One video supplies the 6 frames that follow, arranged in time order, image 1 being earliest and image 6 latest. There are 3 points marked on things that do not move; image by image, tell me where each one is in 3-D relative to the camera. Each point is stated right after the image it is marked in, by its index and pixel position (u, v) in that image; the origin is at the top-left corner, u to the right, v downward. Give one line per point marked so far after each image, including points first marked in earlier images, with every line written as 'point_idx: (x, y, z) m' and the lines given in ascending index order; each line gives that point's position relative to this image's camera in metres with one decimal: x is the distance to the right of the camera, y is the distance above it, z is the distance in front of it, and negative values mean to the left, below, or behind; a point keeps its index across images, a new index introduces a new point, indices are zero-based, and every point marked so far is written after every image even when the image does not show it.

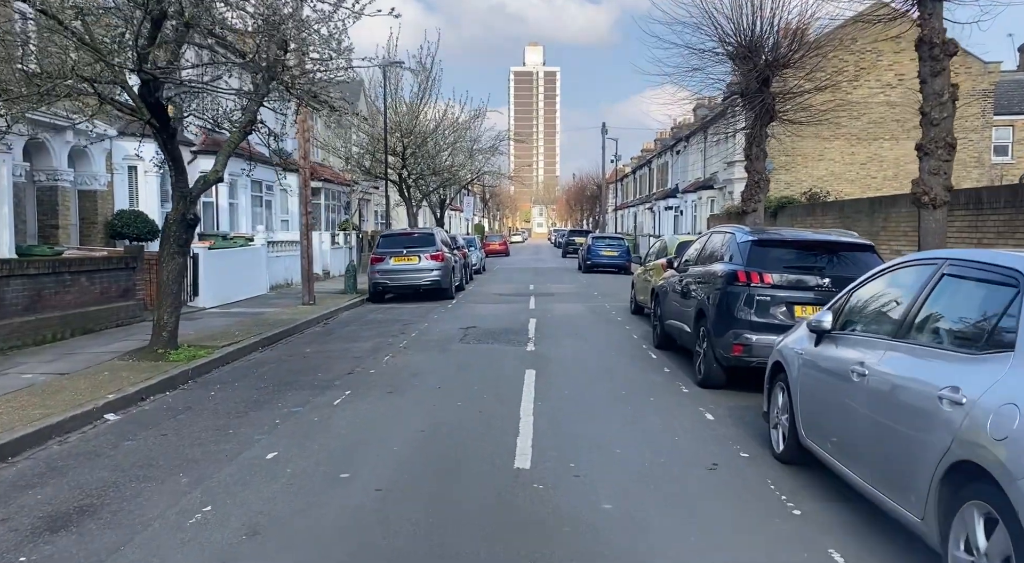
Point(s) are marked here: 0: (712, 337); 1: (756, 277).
0: (+2.1, -0.6, +8.1) m
1: (+2.5, 0.0, +7.8) m
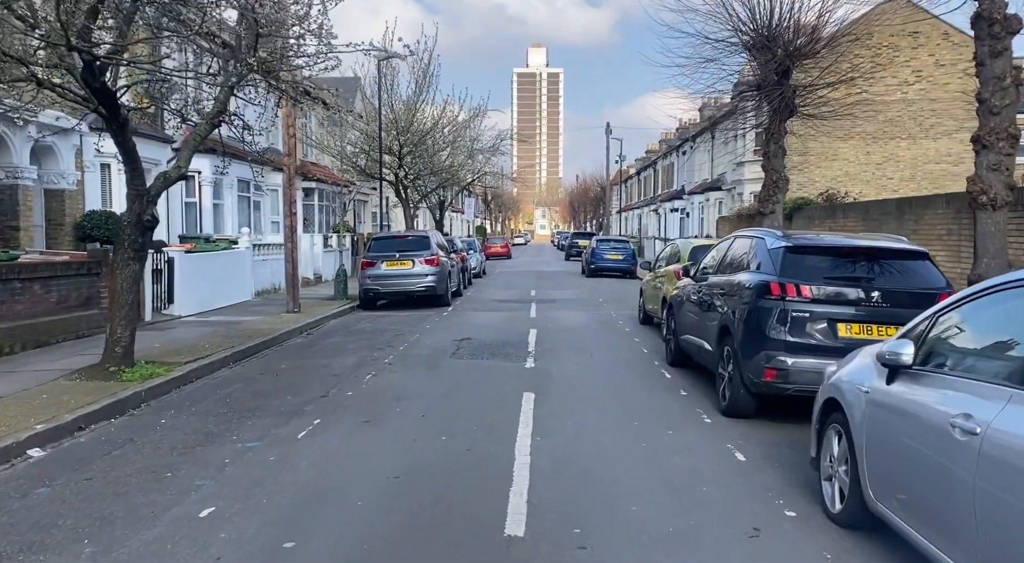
0: (+2.1, -0.7, +7.0) m
1: (+2.4, -0.1, +6.7) m
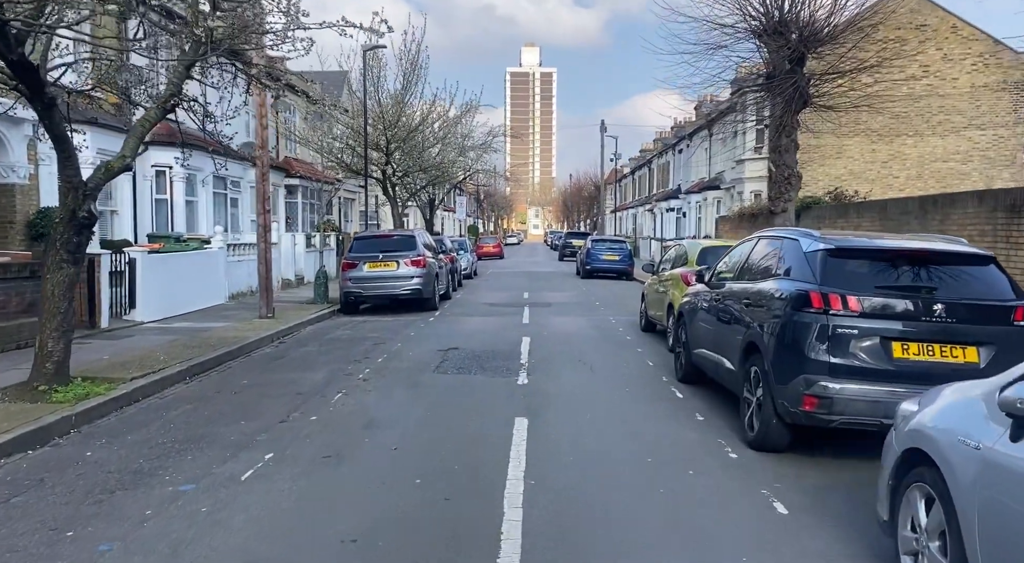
0: (+2.0, -0.8, +5.9) m
1: (+2.3, -0.1, +5.6) m
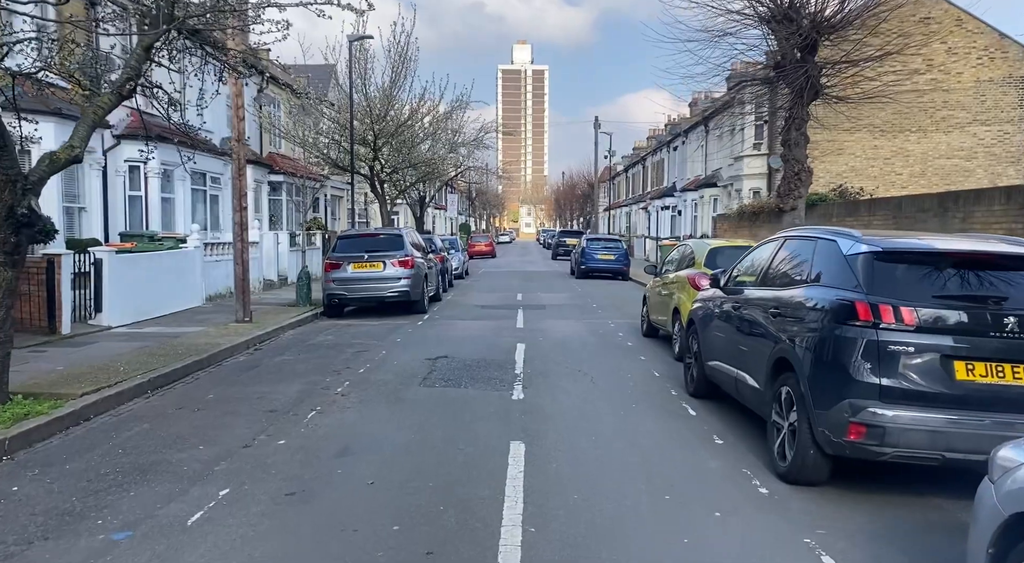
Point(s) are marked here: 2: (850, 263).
0: (+2.0, -0.8, +5.1) m
1: (+2.3, -0.2, +4.8) m
2: (+2.3, +0.1, +5.3) m
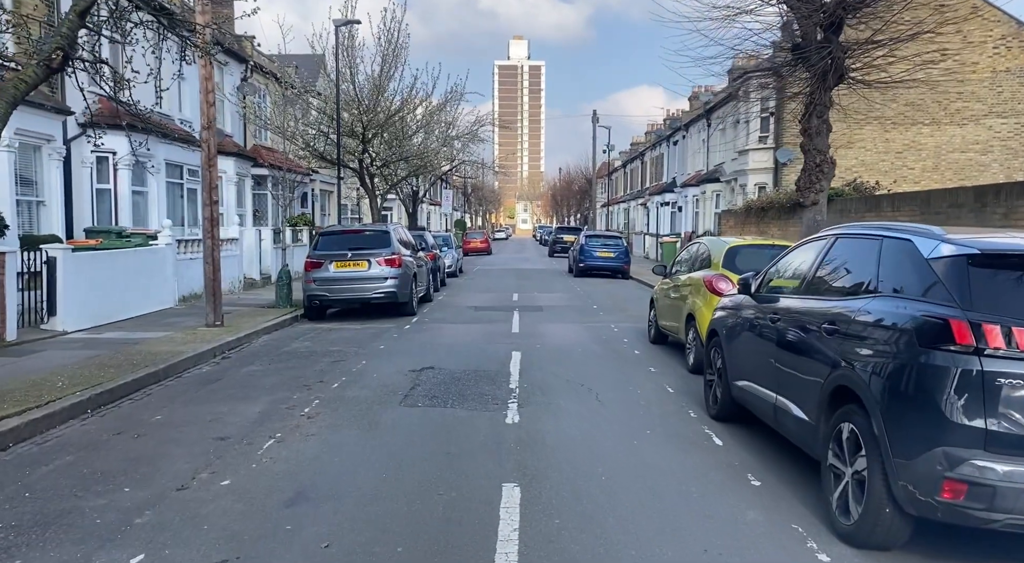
0: (+1.9, -0.9, +4.0) m
1: (+2.3, -0.2, +3.7) m
2: (+2.3, +0.1, +4.2) m
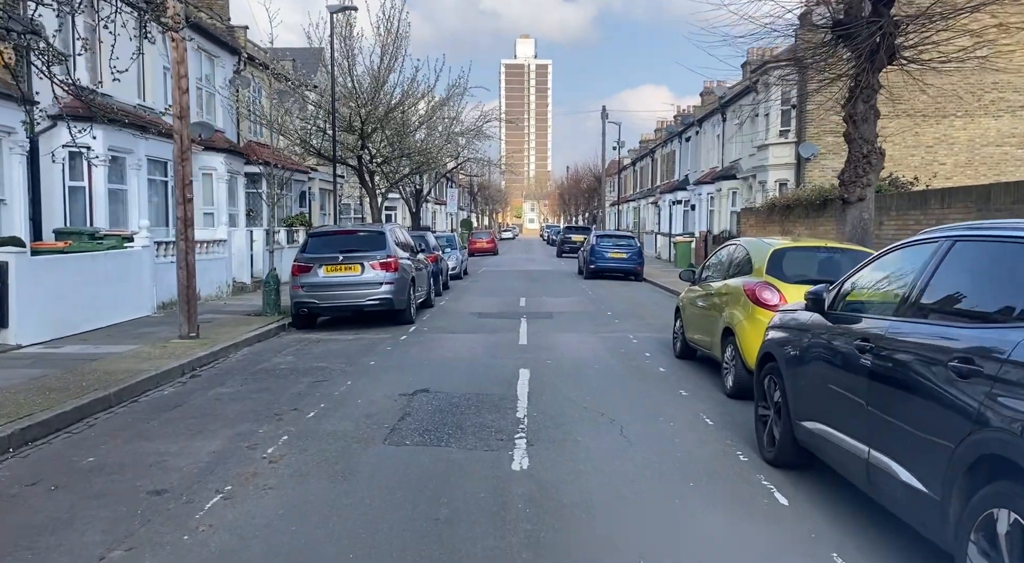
0: (+1.9, -1.0, +2.6) m
1: (+2.3, -0.3, +2.3) m
2: (+2.3, 0.0, +2.9) m
